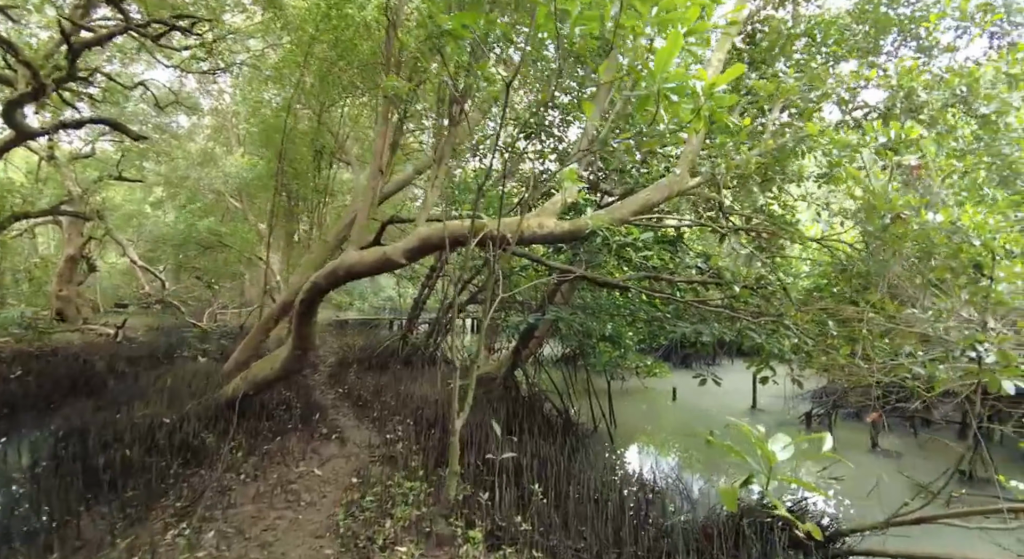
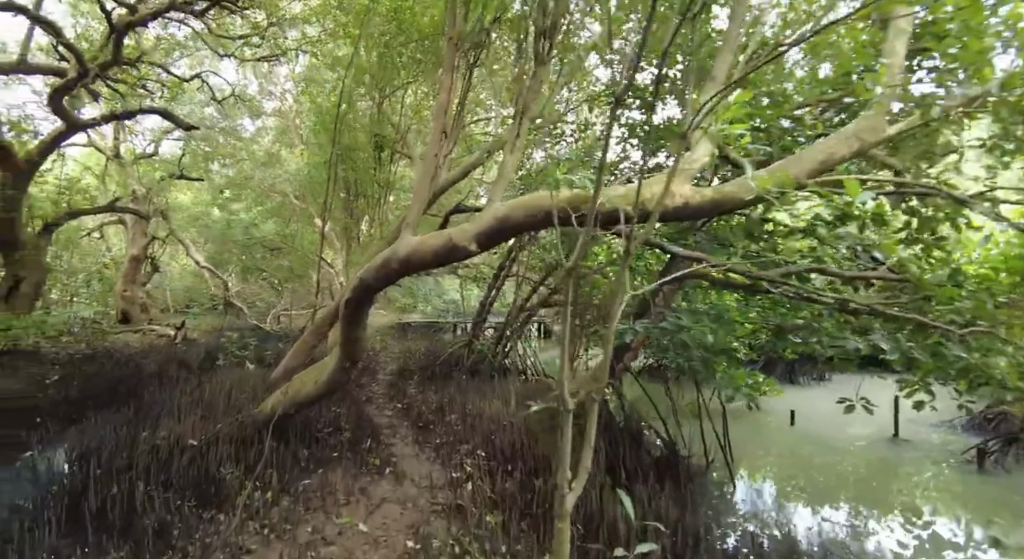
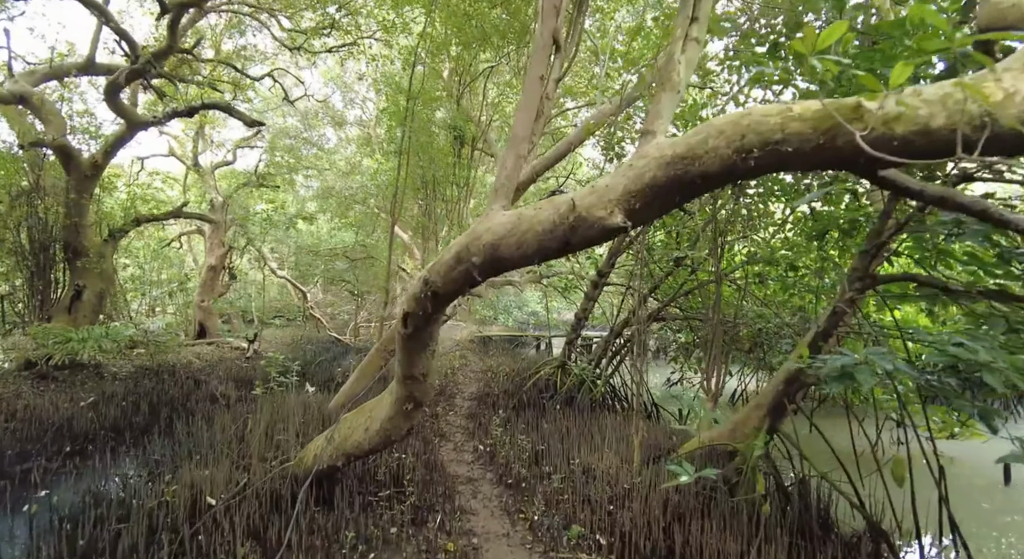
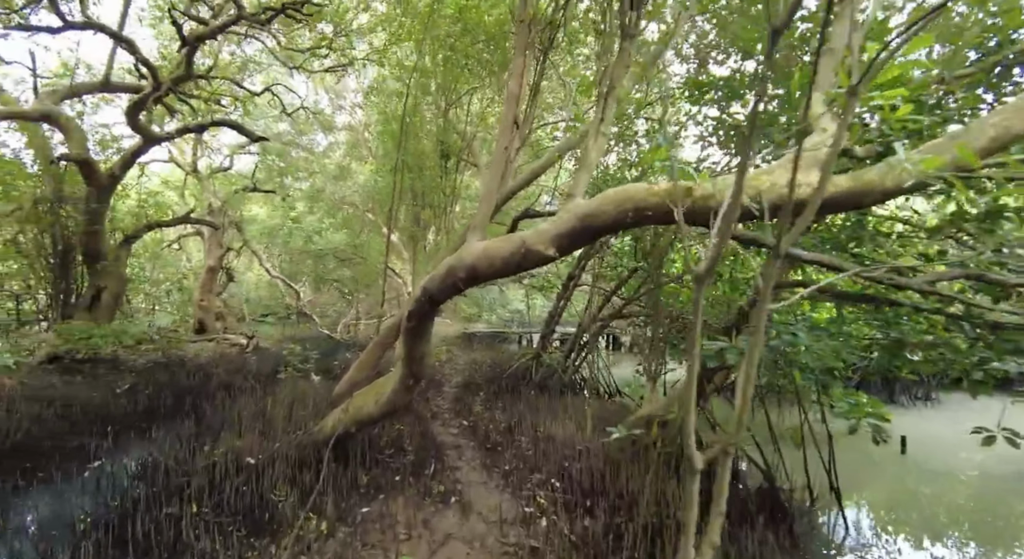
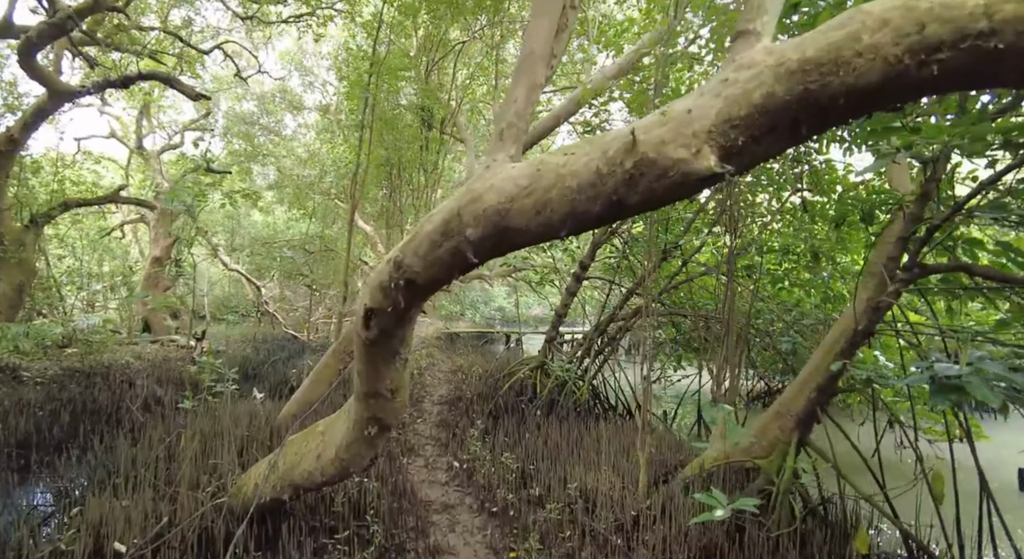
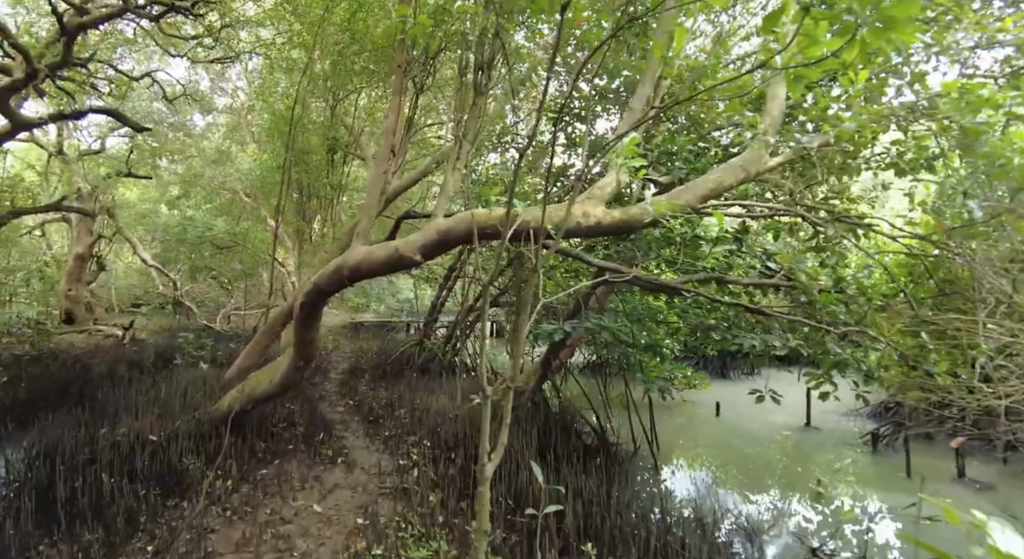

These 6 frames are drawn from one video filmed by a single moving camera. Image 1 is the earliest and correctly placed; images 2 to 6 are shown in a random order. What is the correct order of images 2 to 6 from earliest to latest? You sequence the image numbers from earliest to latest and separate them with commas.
6, 2, 4, 3, 5
